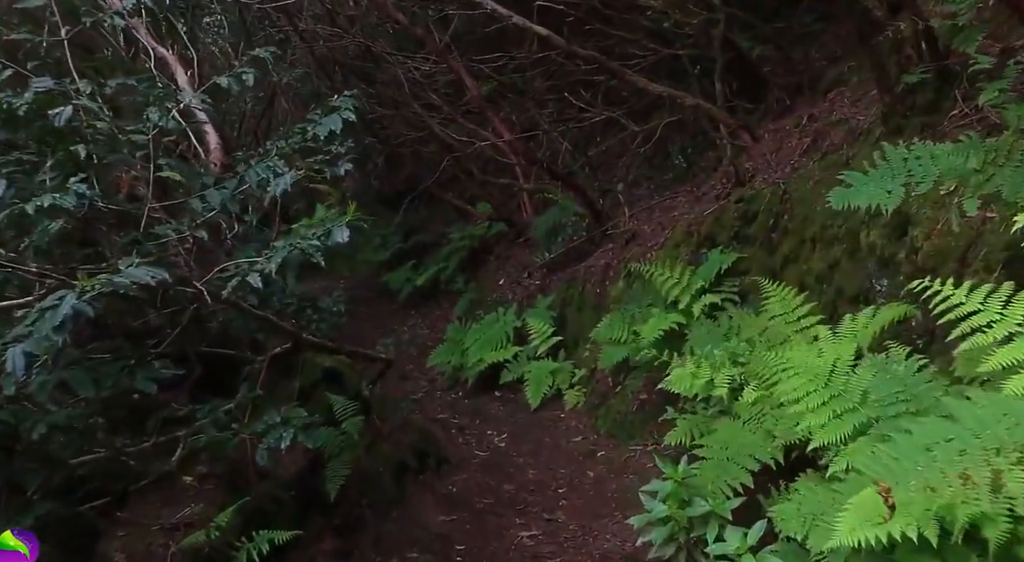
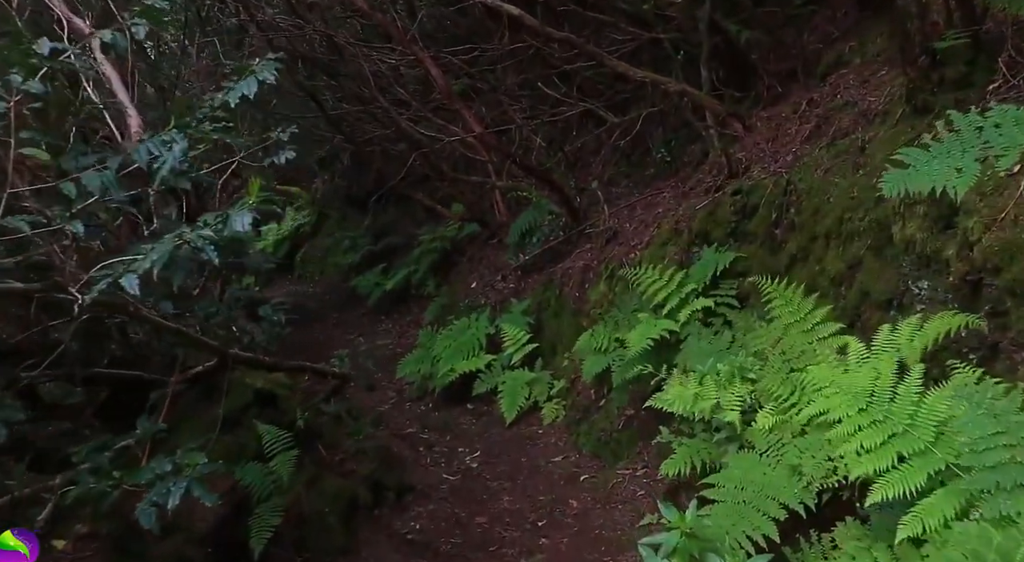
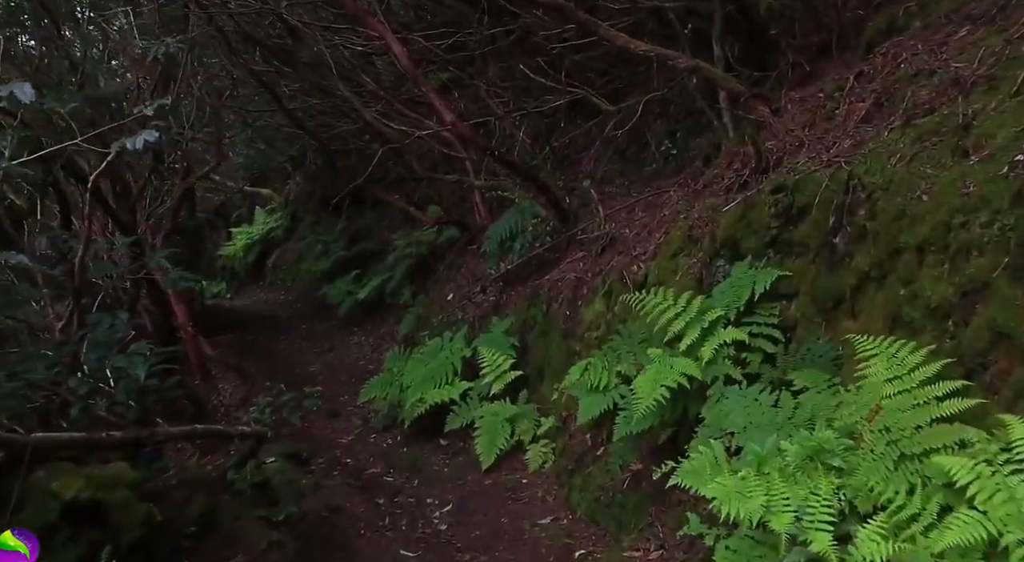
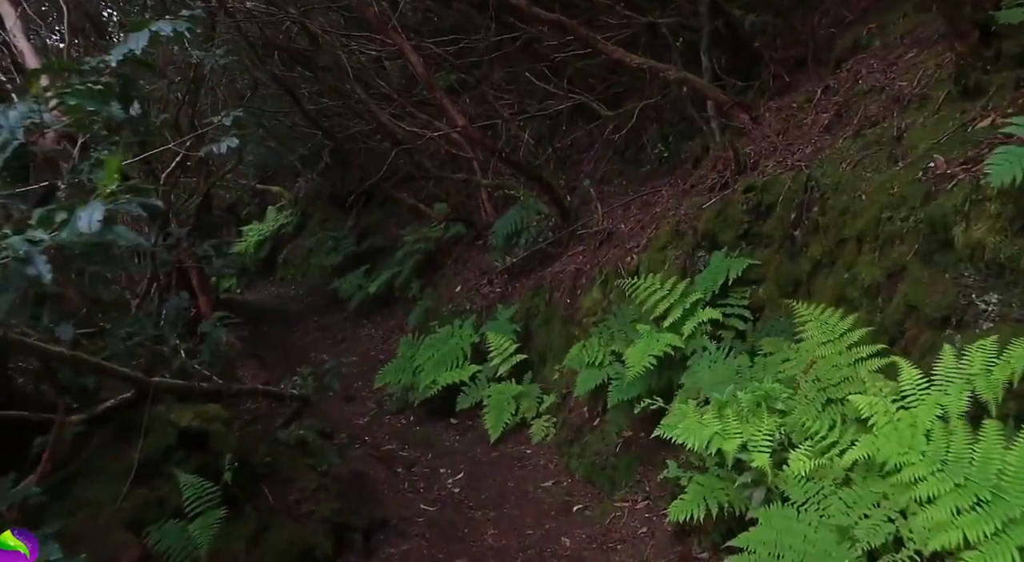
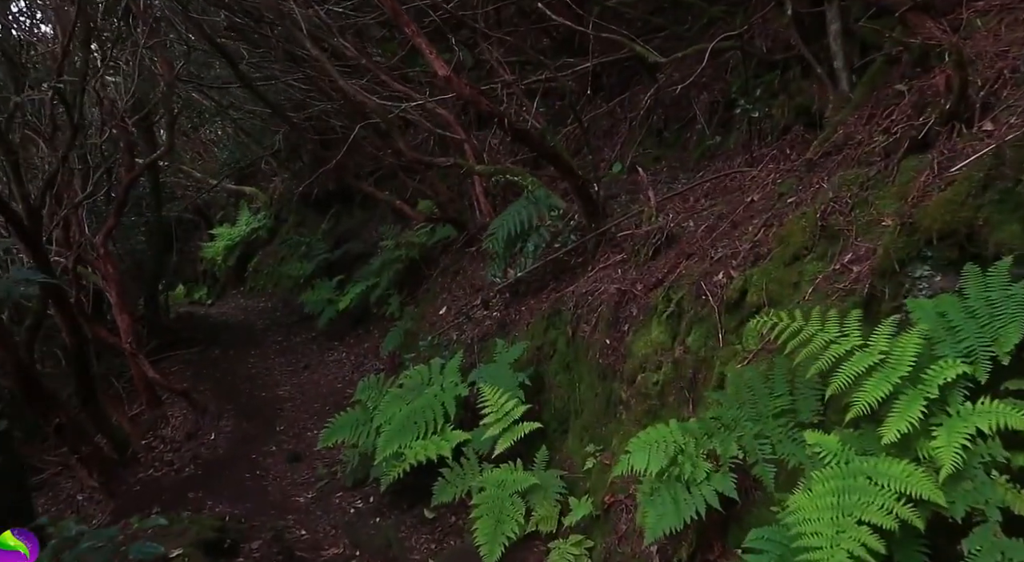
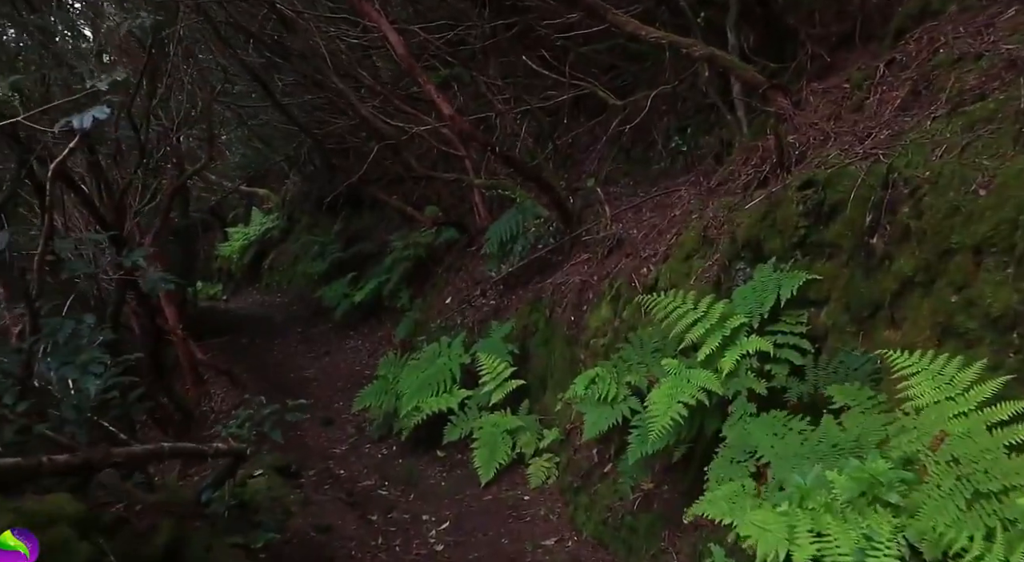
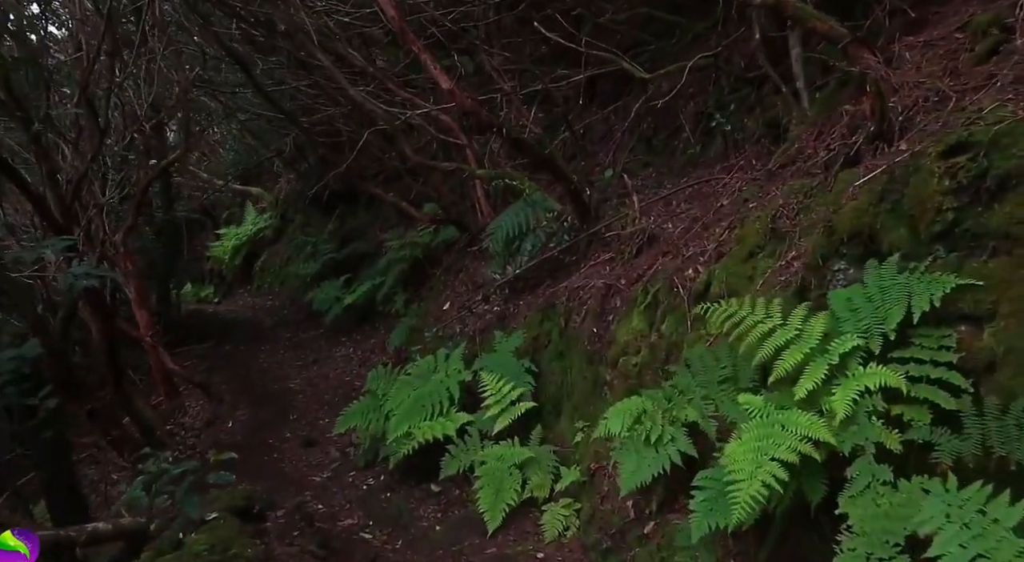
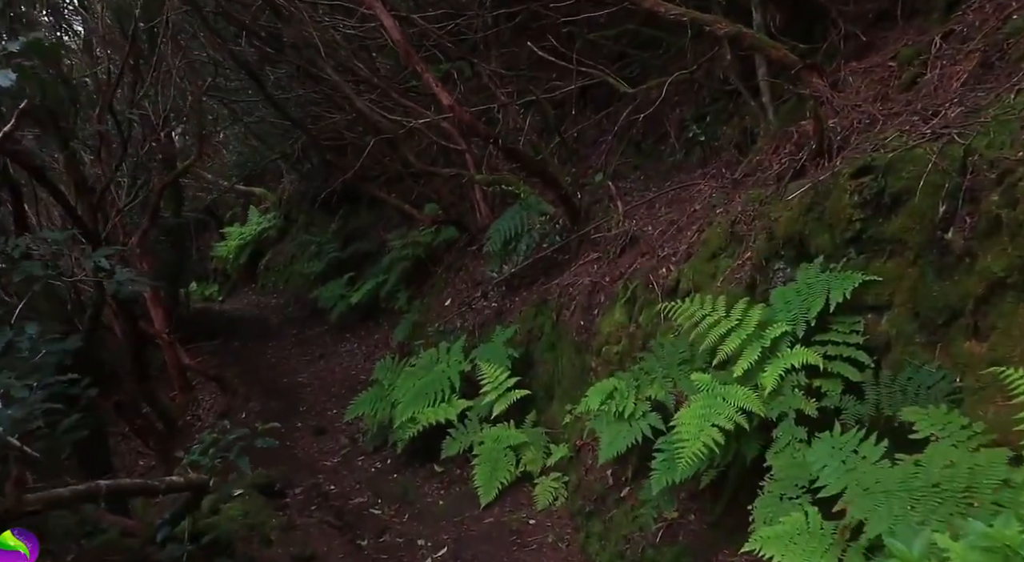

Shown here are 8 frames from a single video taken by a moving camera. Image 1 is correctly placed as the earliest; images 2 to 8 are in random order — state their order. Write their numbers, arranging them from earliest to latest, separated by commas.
2, 4, 3, 6, 8, 7, 5
